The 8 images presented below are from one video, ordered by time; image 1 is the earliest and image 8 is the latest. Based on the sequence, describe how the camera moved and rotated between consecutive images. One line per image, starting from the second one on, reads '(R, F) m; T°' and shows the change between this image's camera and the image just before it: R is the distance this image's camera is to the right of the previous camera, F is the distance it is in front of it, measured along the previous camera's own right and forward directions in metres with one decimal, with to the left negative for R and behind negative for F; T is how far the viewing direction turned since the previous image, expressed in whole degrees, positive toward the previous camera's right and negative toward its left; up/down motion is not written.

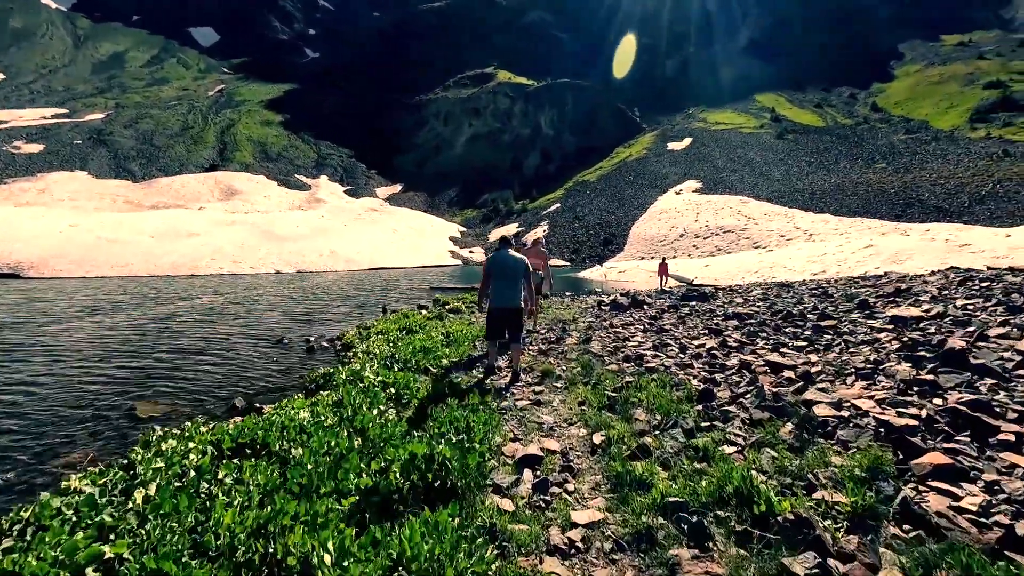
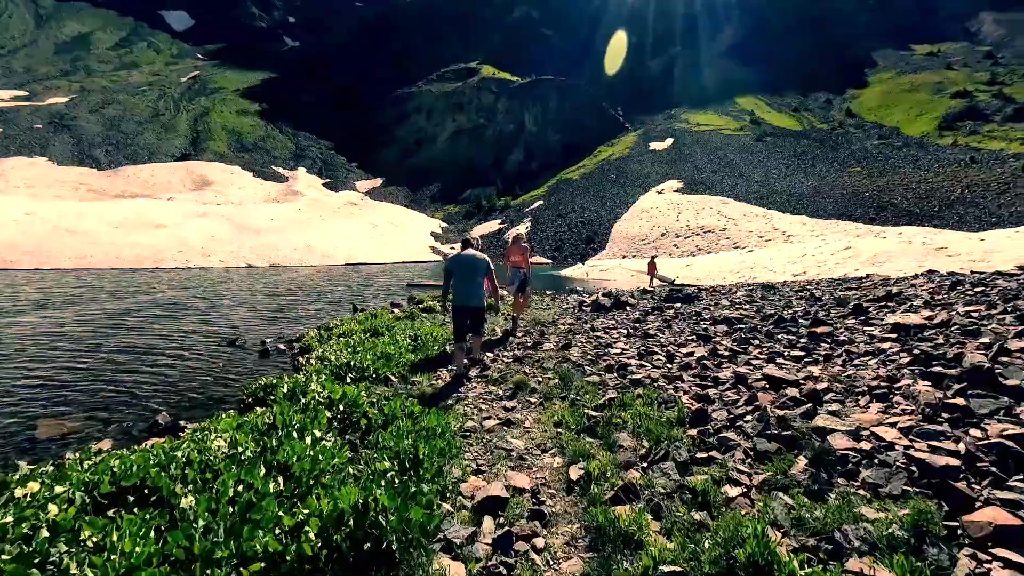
(+0.2, +1.0) m; +2°
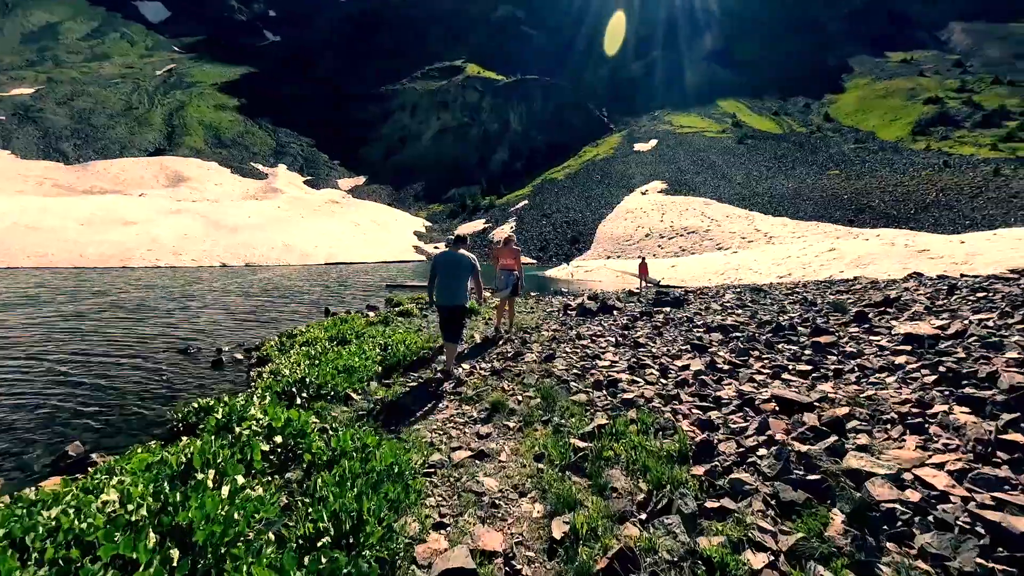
(+0.1, +0.9) m; +2°
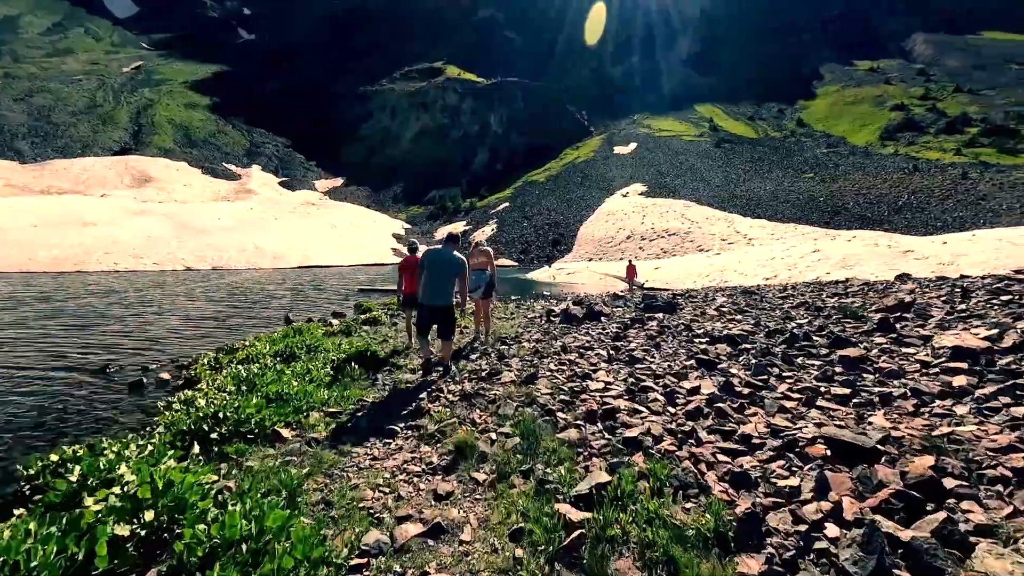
(+0.1, +1.5) m; +2°
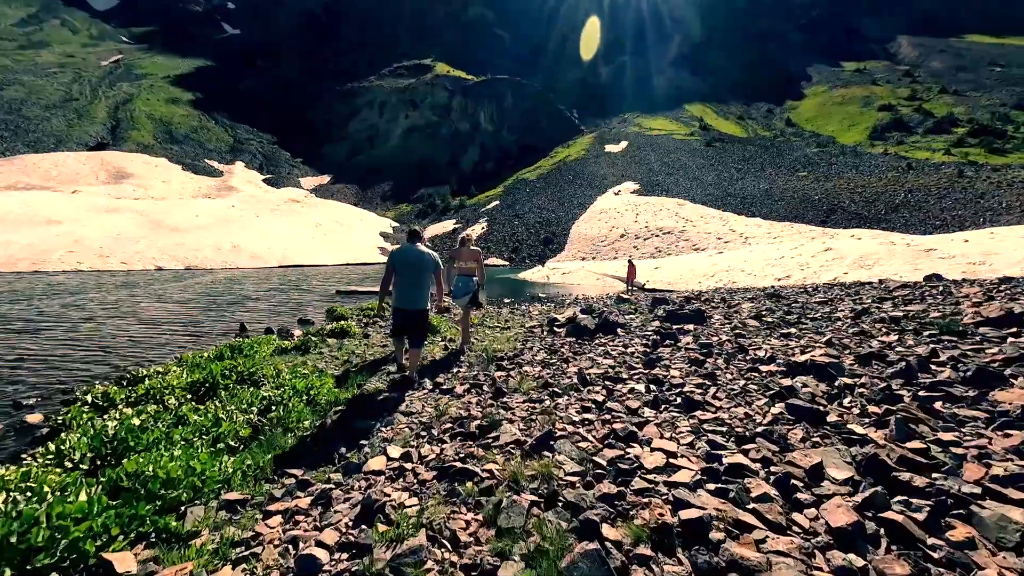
(-0.2, +2.6) m; +1°
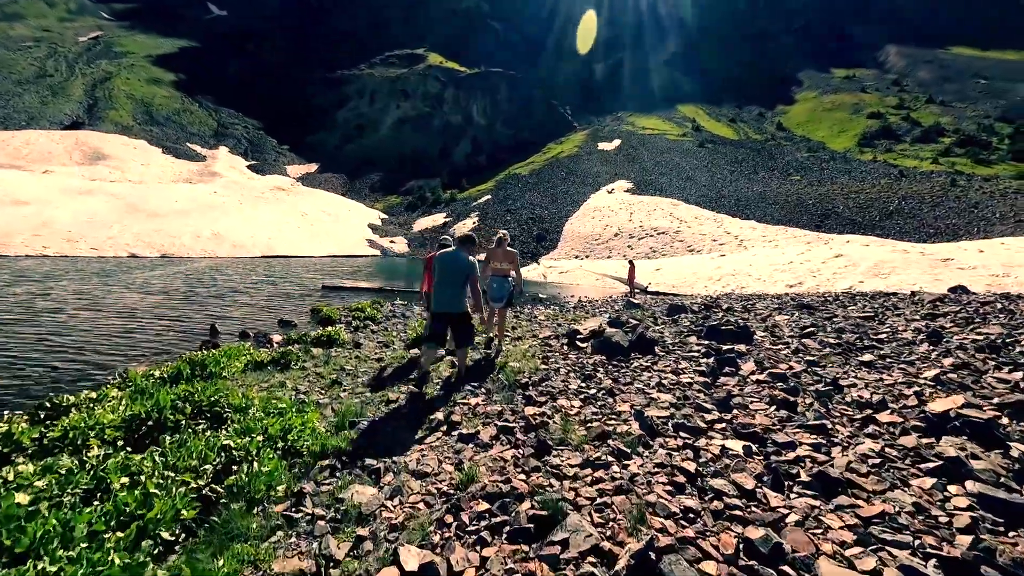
(-0.8, +1.7) m; +2°
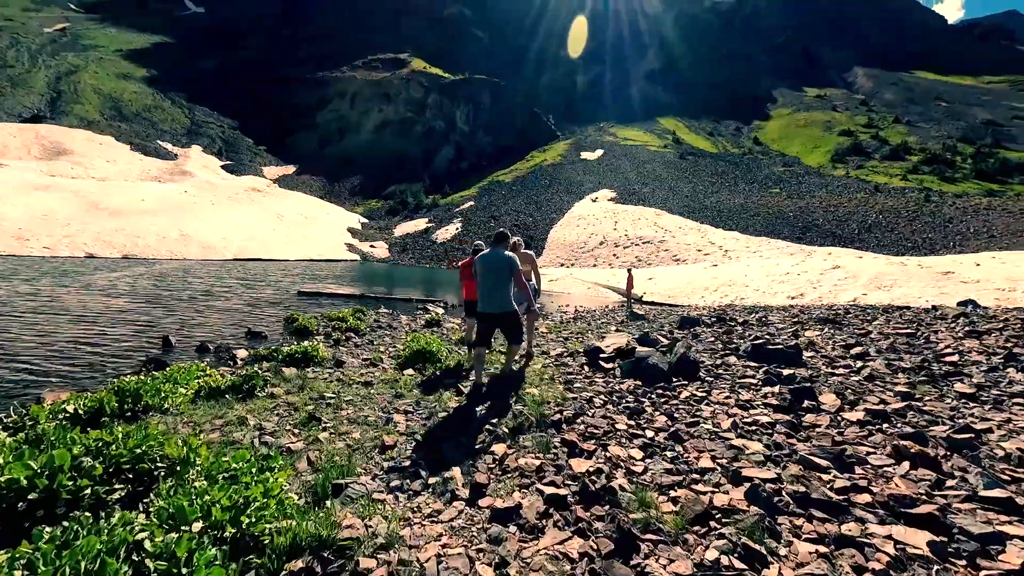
(-0.7, +1.7) m; +3°
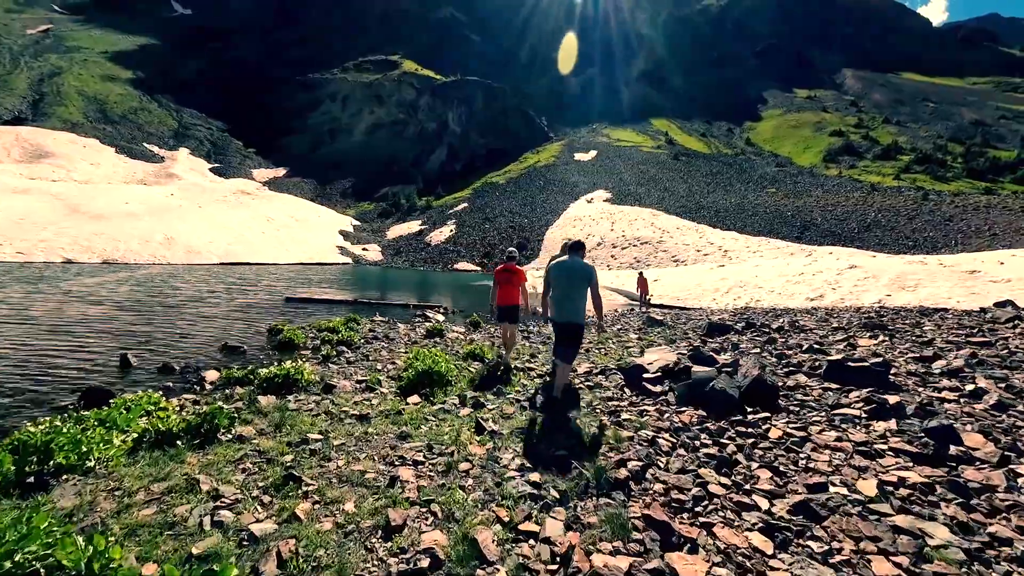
(-0.6, +1.7) m; +1°
